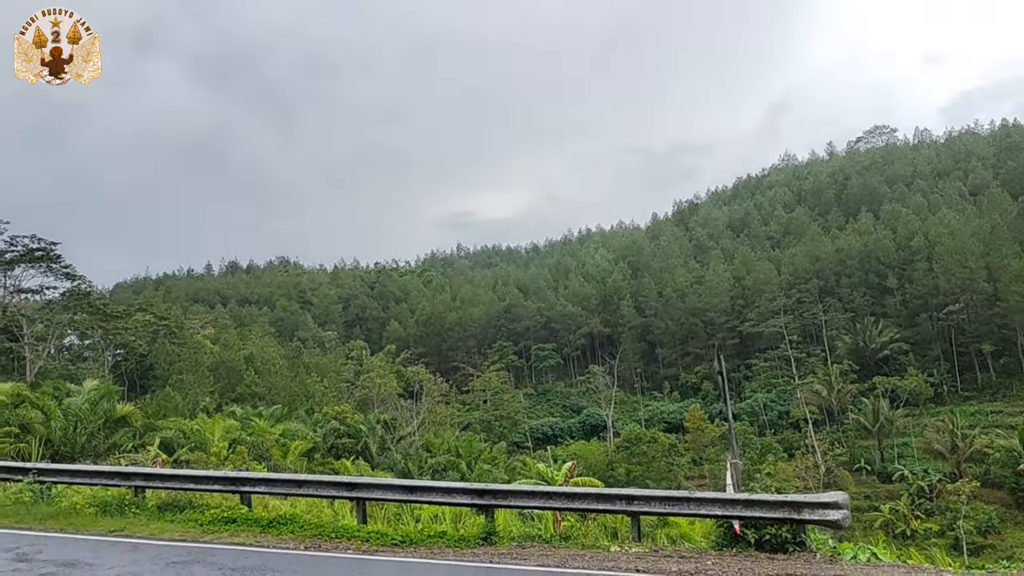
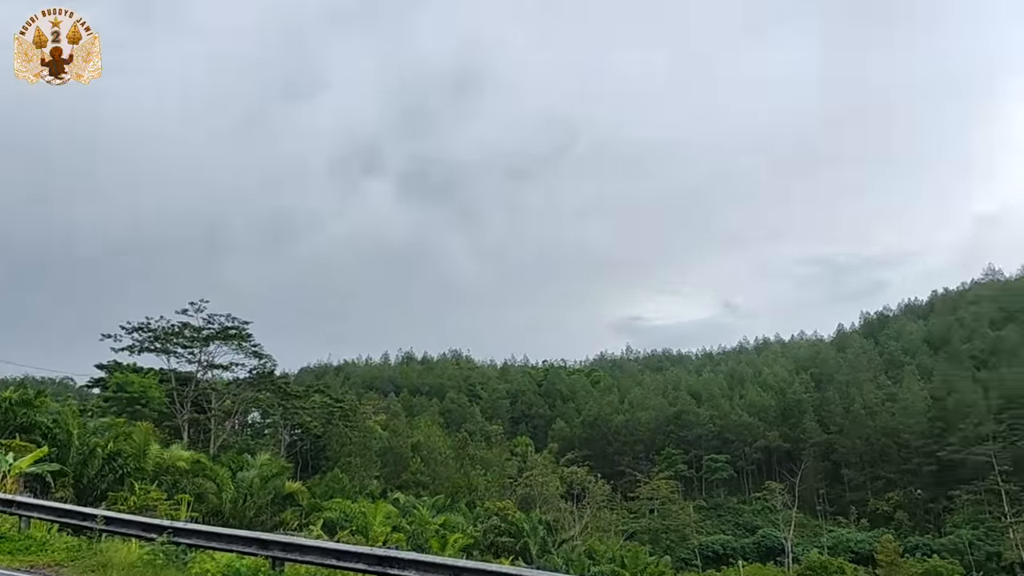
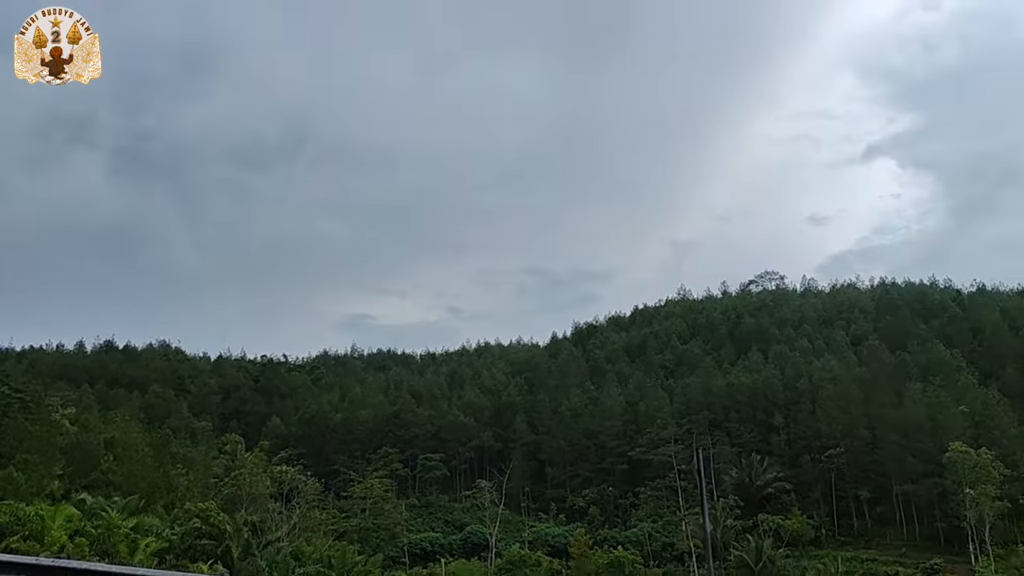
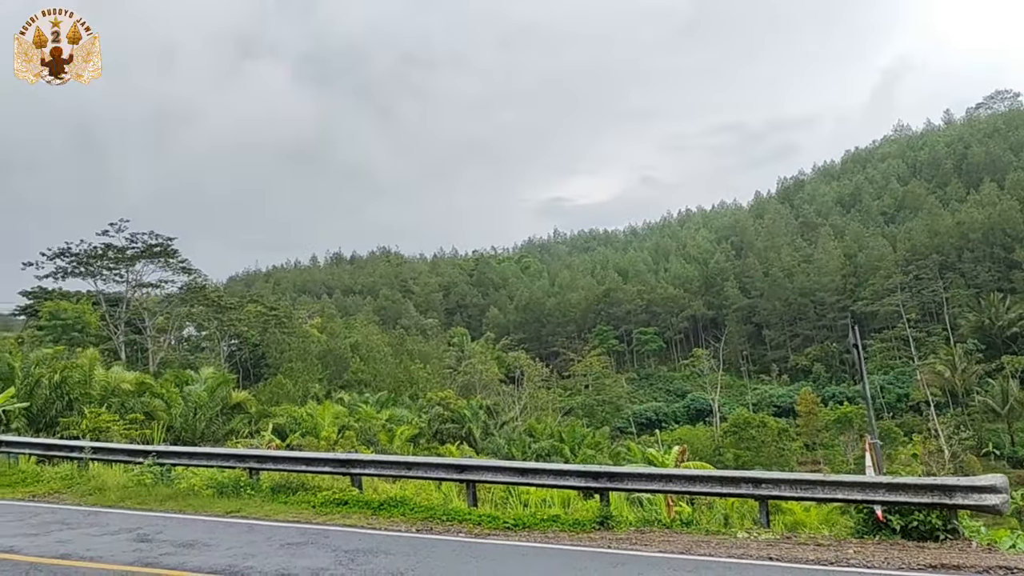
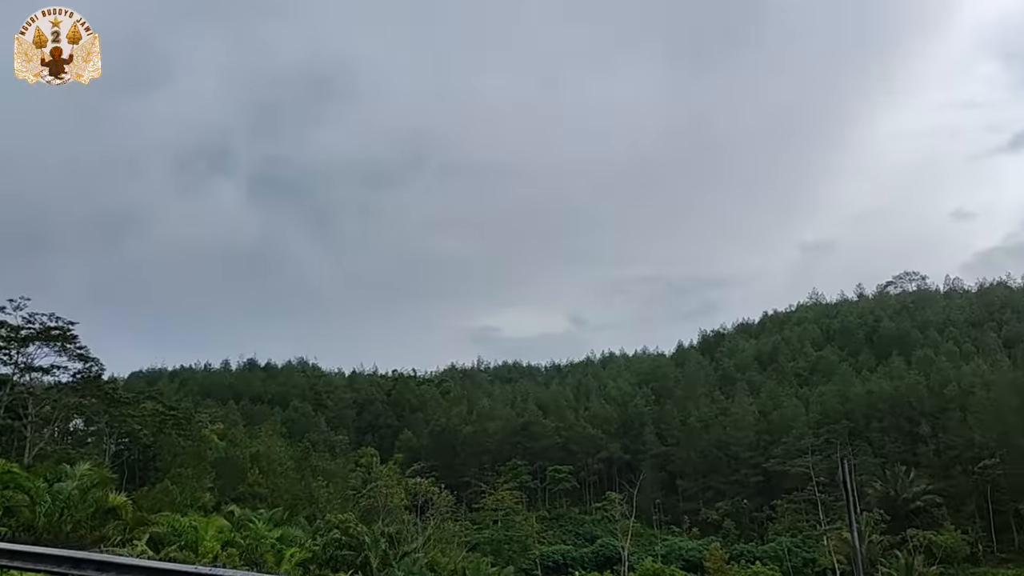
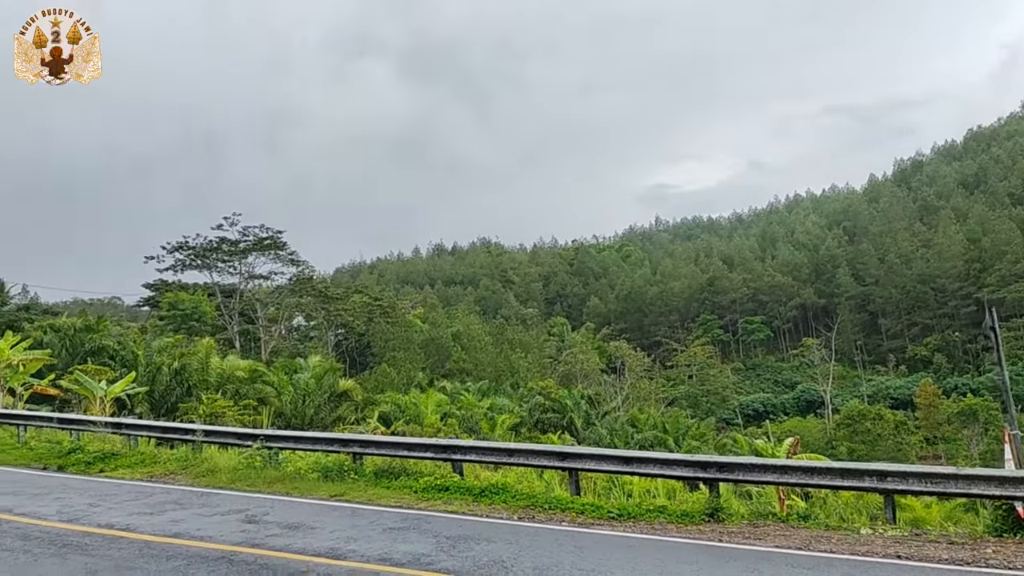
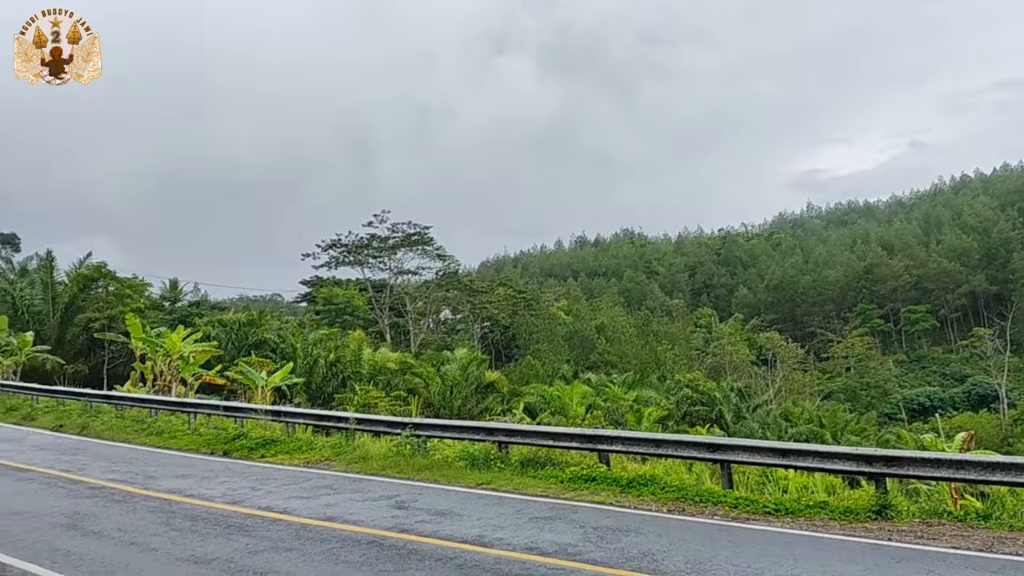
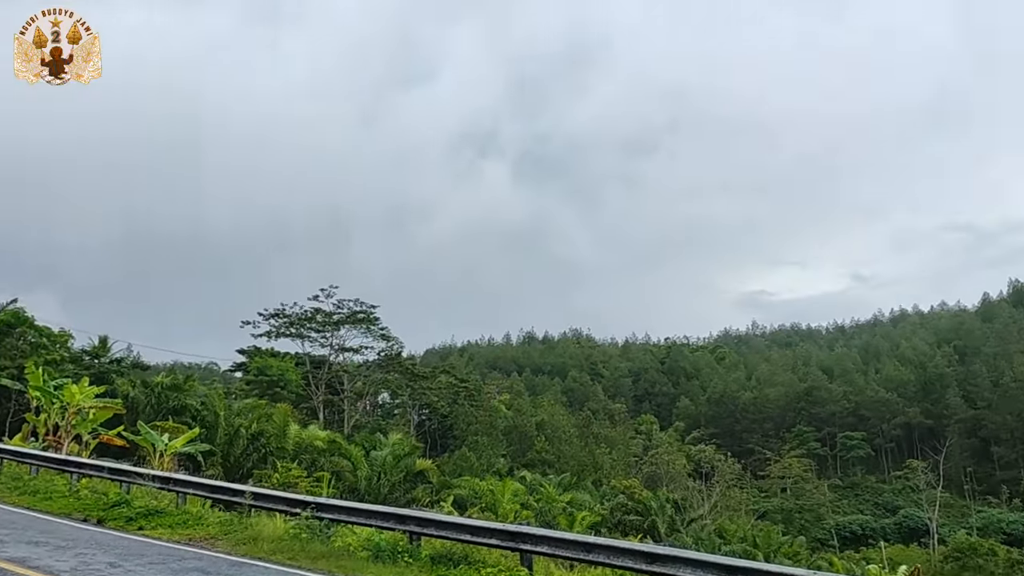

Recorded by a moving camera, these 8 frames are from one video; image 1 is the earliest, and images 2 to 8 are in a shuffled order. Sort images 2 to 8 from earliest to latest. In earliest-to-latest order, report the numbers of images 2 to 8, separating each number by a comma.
4, 6, 7, 8, 2, 5, 3
